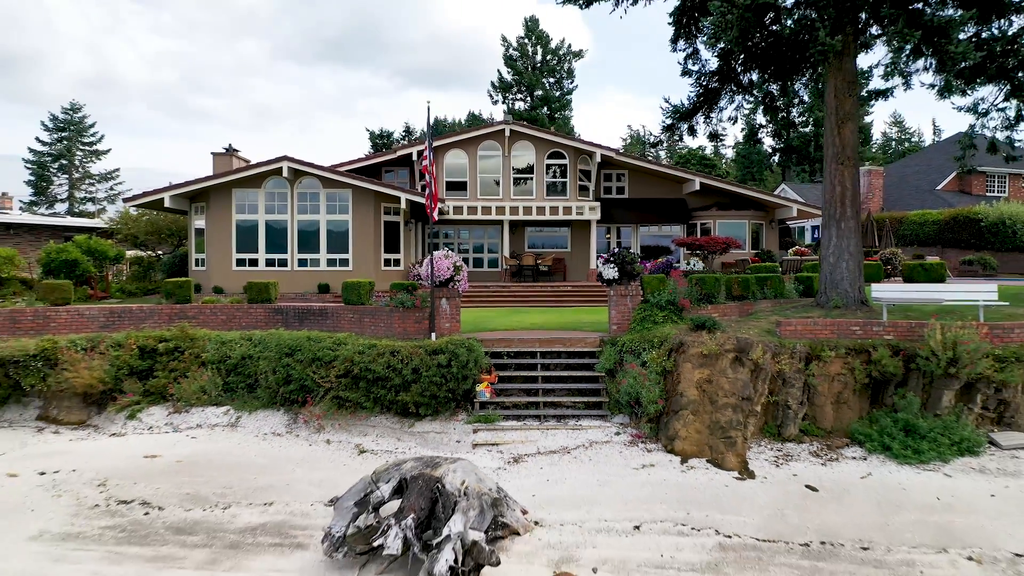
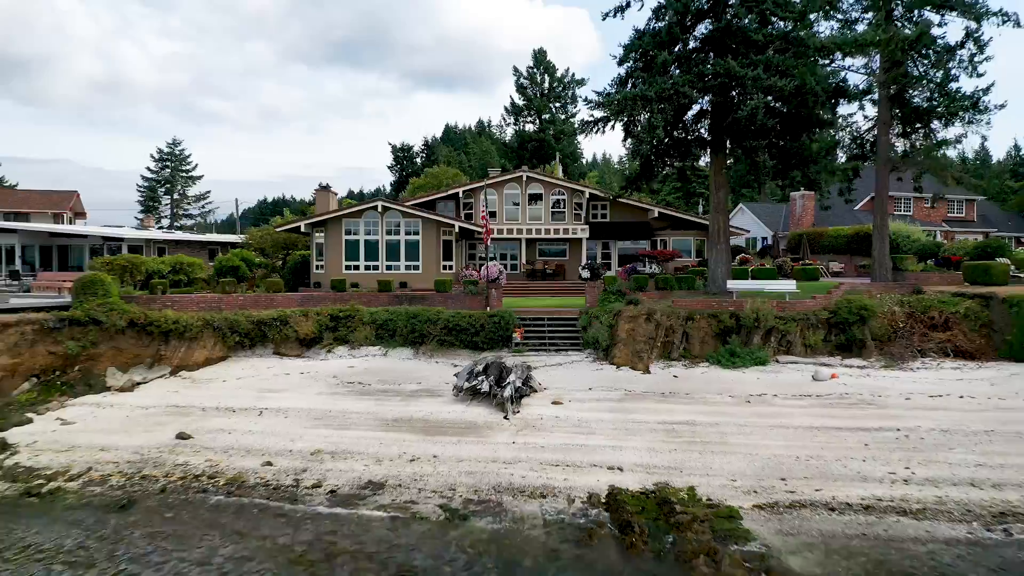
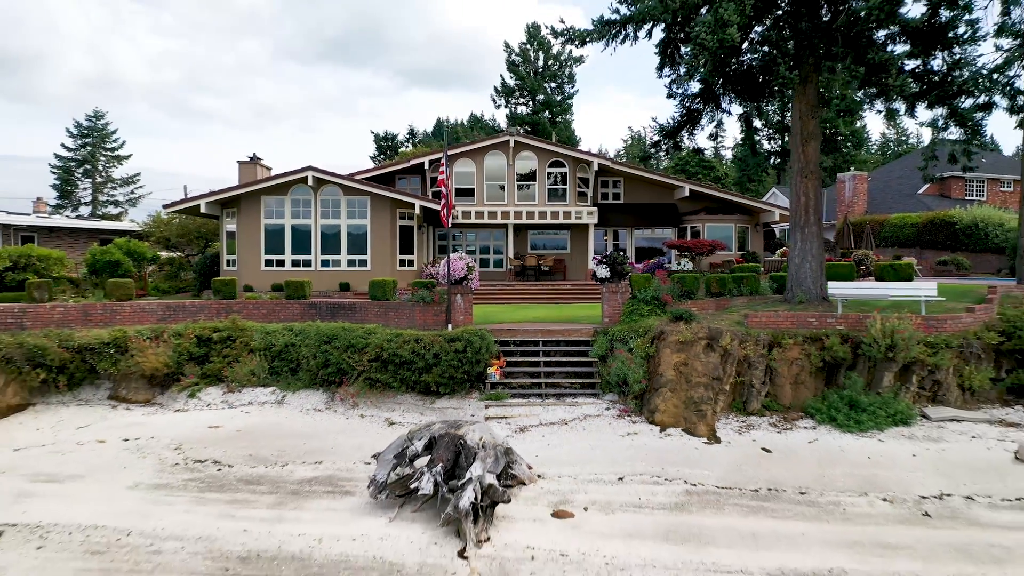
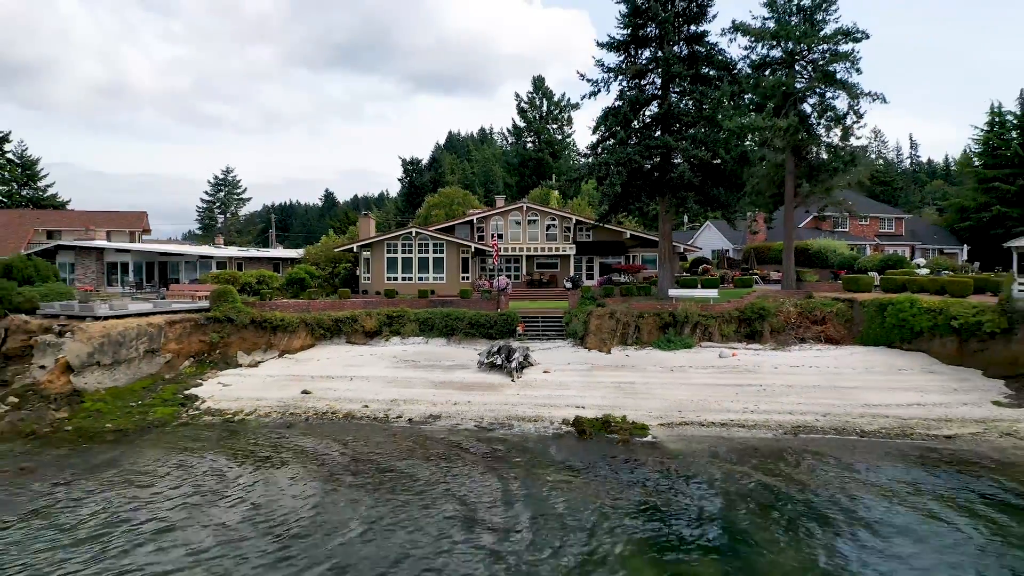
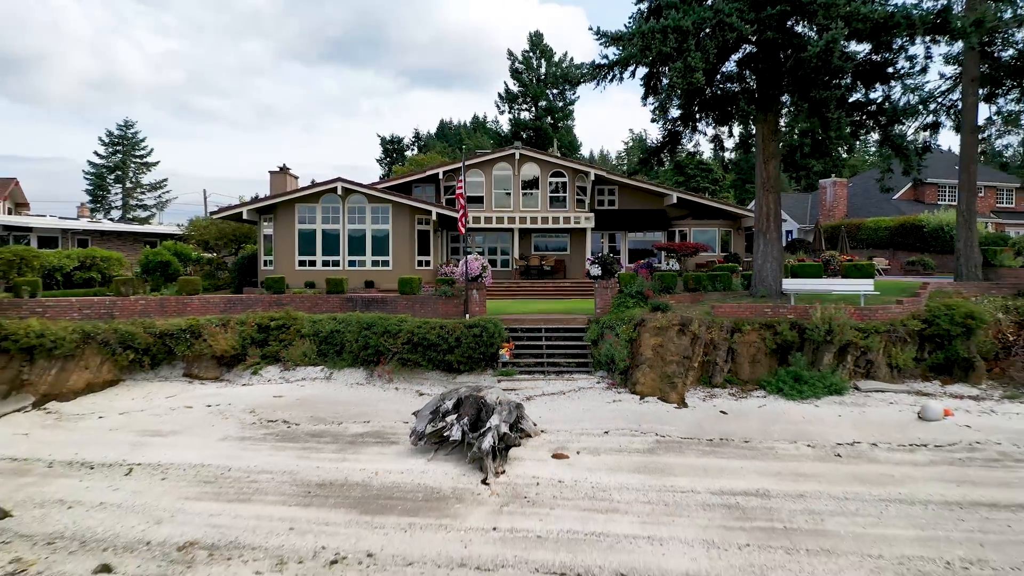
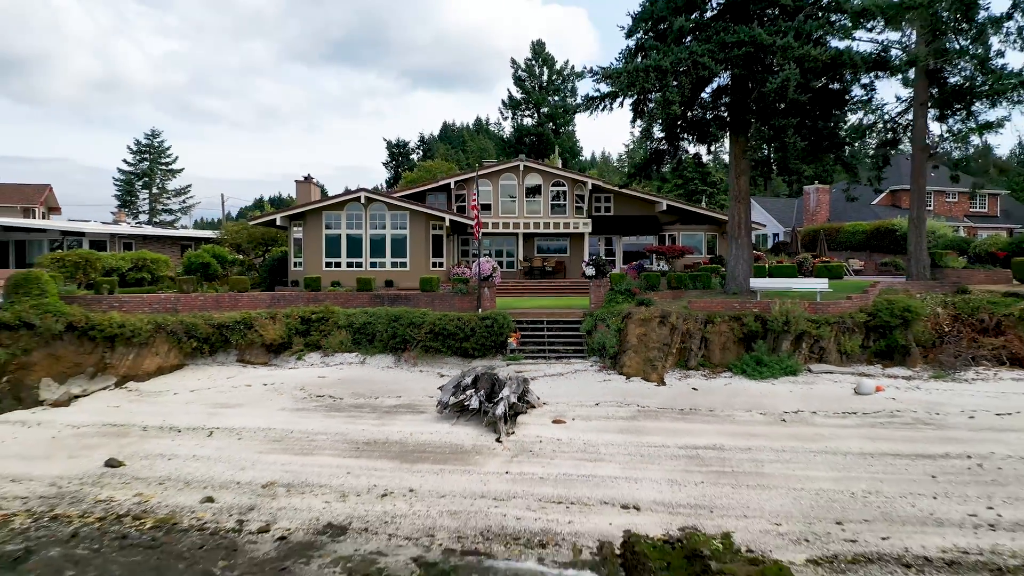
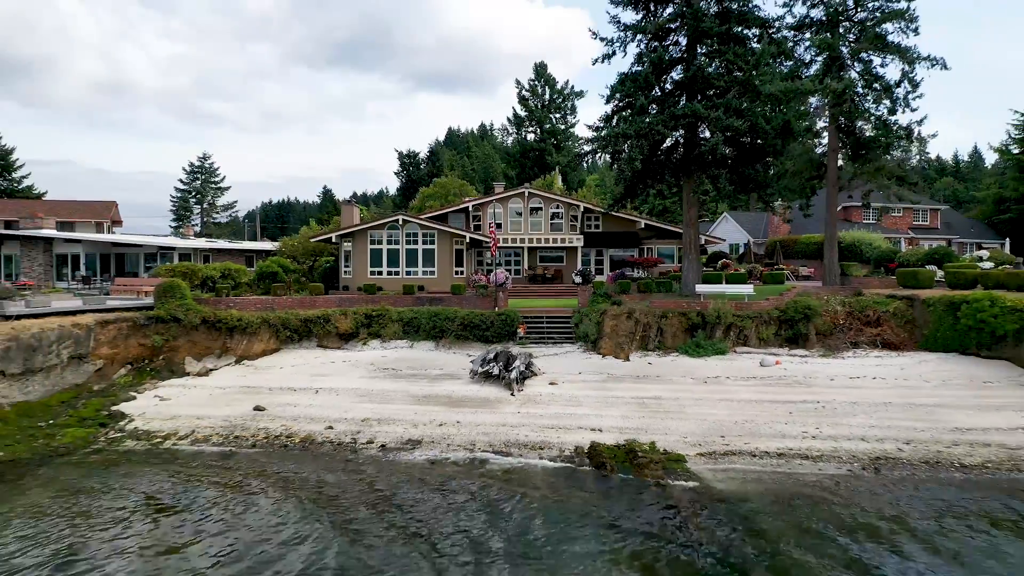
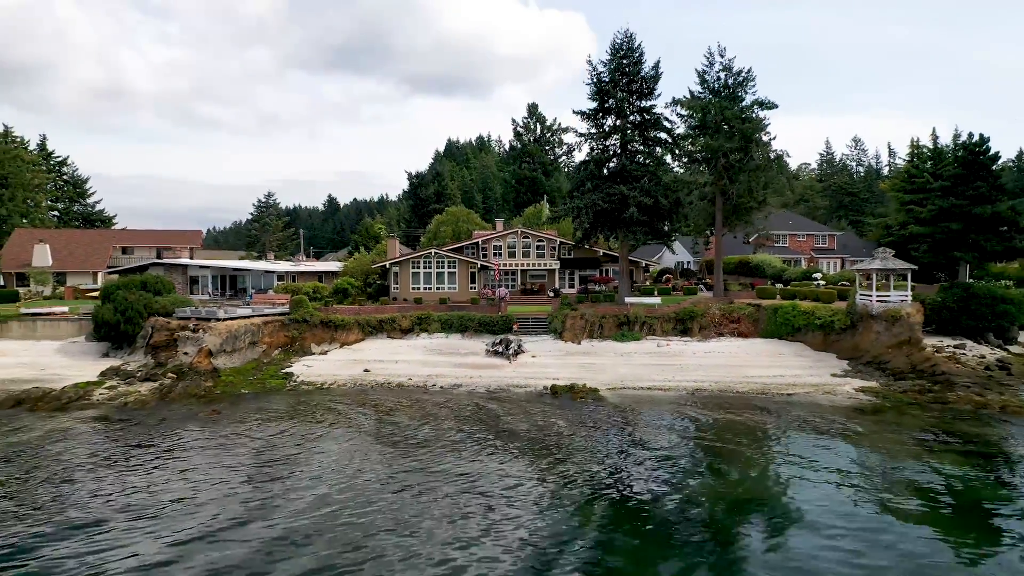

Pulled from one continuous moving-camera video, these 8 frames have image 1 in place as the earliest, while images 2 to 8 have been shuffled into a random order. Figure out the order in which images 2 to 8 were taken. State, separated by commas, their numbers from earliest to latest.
3, 5, 6, 2, 7, 4, 8
